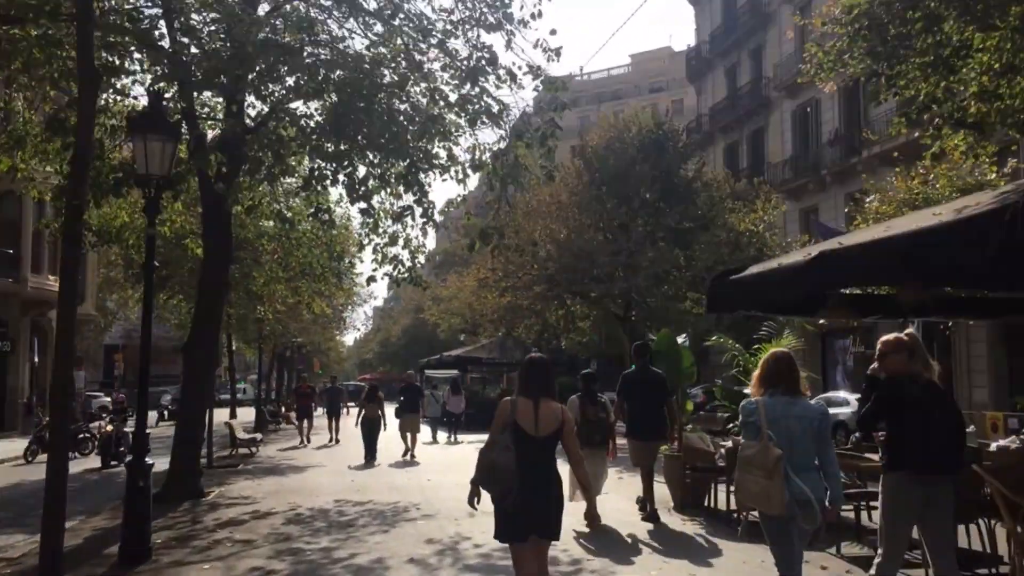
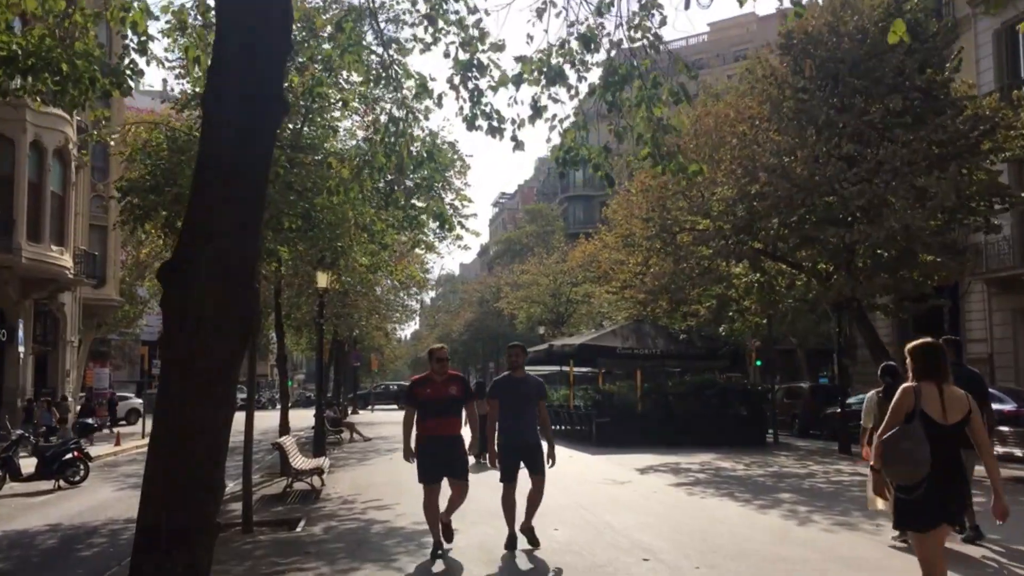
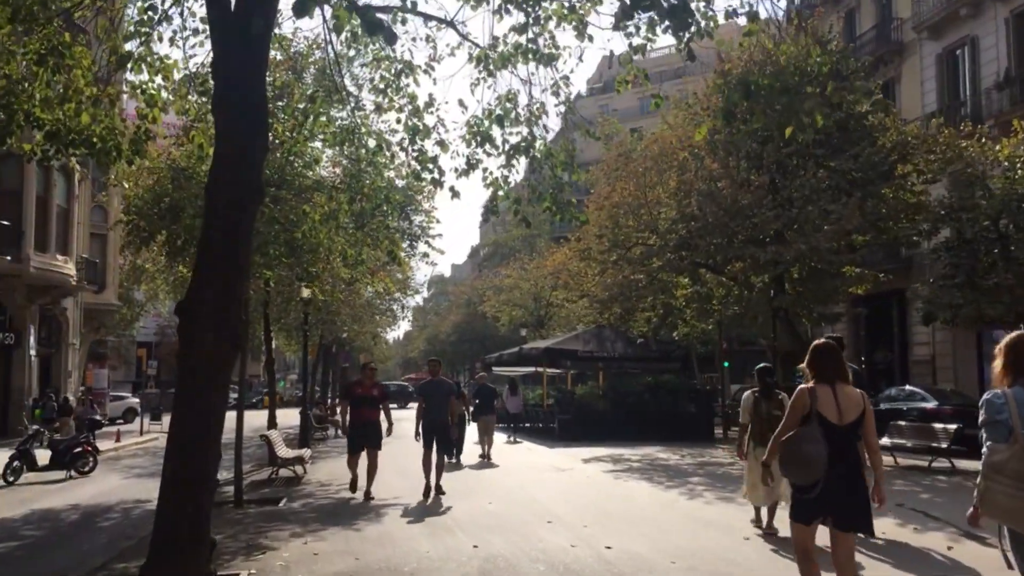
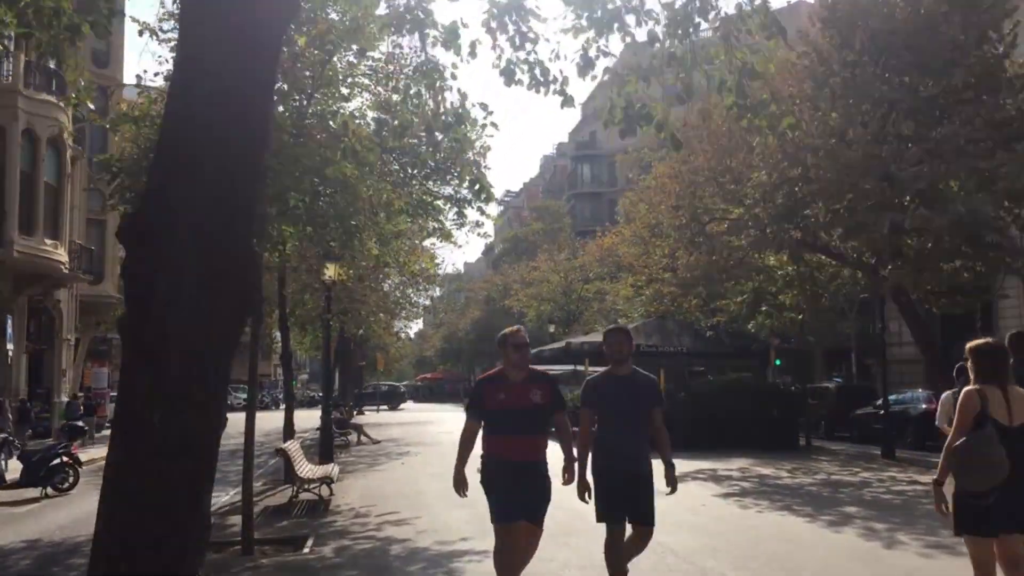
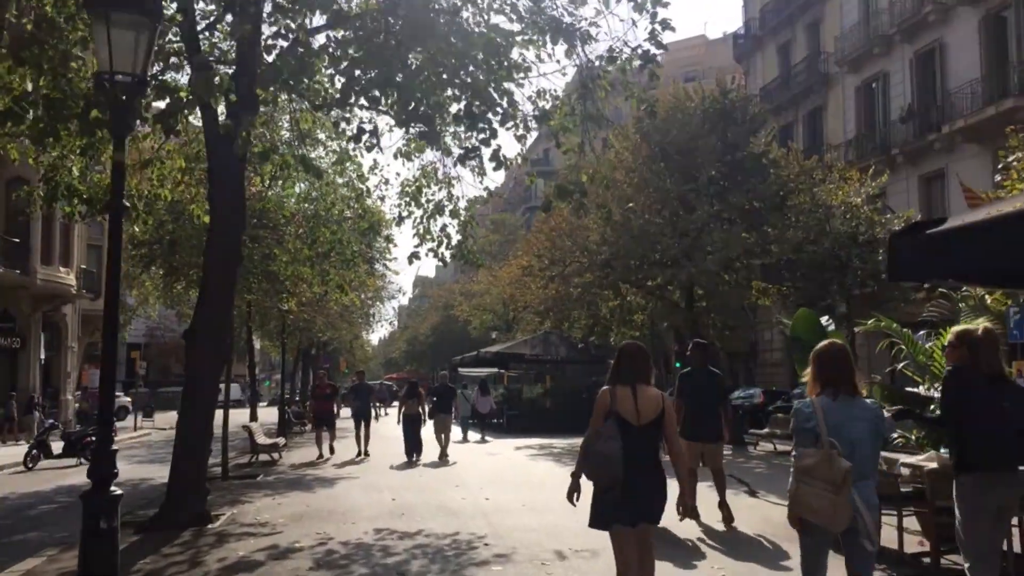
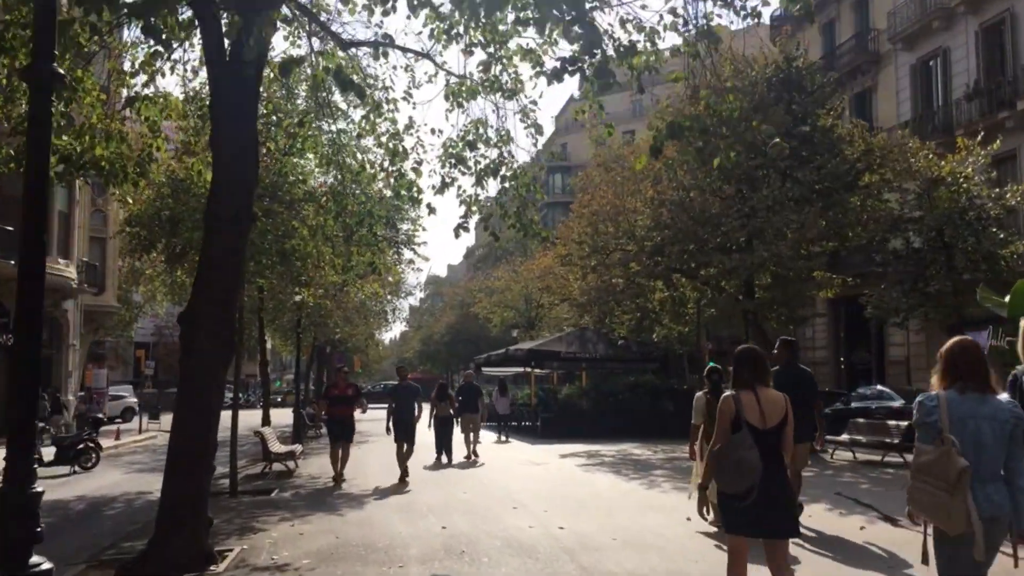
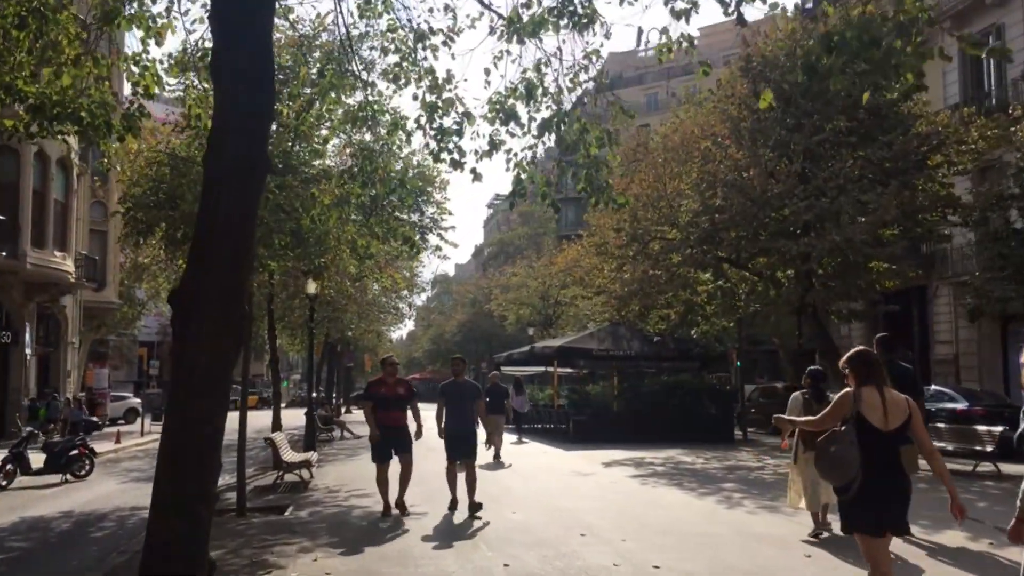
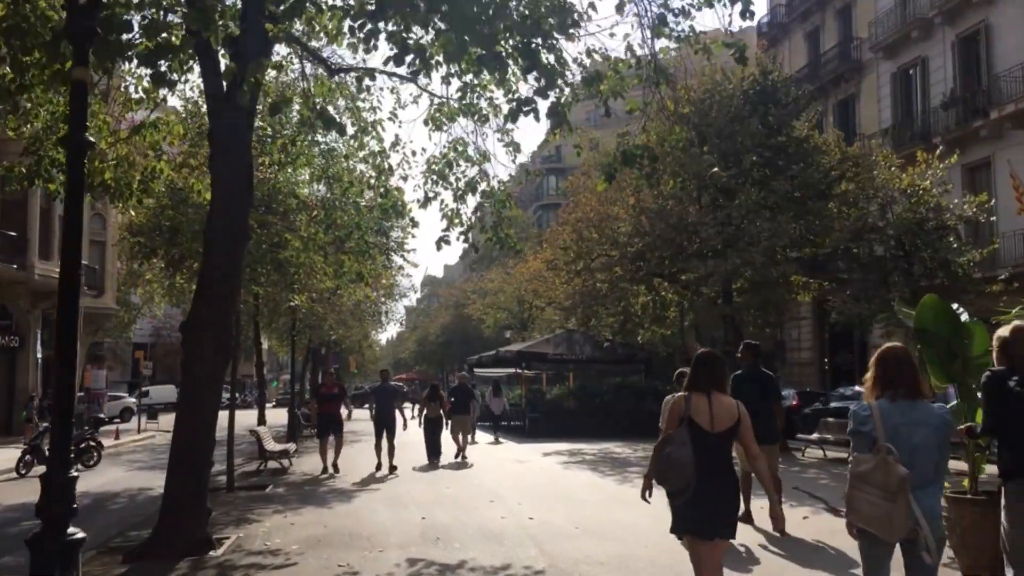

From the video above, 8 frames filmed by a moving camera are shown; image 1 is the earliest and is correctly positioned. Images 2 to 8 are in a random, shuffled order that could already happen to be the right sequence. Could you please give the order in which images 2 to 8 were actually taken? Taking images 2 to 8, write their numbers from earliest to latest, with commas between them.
5, 8, 6, 3, 7, 2, 4
